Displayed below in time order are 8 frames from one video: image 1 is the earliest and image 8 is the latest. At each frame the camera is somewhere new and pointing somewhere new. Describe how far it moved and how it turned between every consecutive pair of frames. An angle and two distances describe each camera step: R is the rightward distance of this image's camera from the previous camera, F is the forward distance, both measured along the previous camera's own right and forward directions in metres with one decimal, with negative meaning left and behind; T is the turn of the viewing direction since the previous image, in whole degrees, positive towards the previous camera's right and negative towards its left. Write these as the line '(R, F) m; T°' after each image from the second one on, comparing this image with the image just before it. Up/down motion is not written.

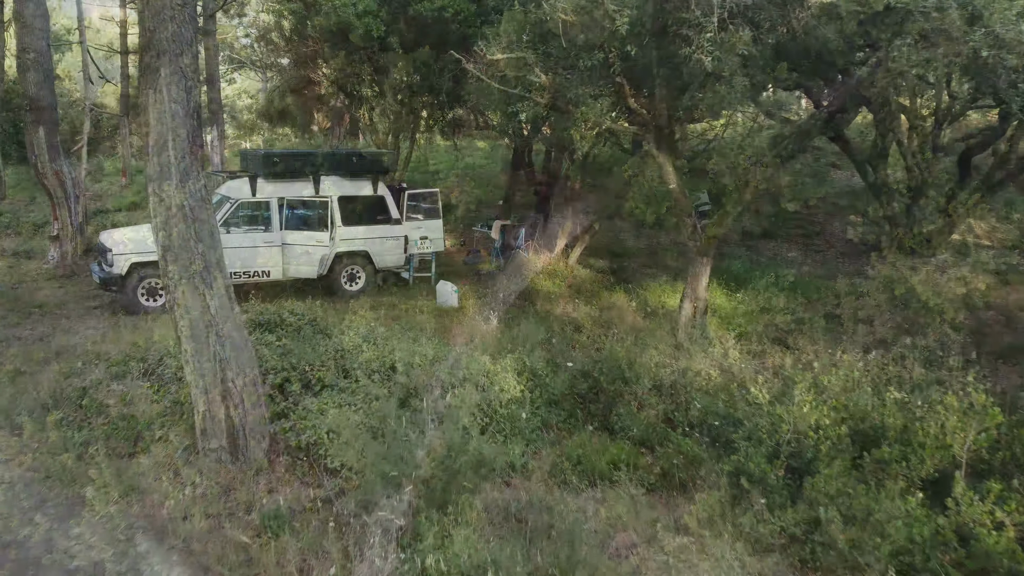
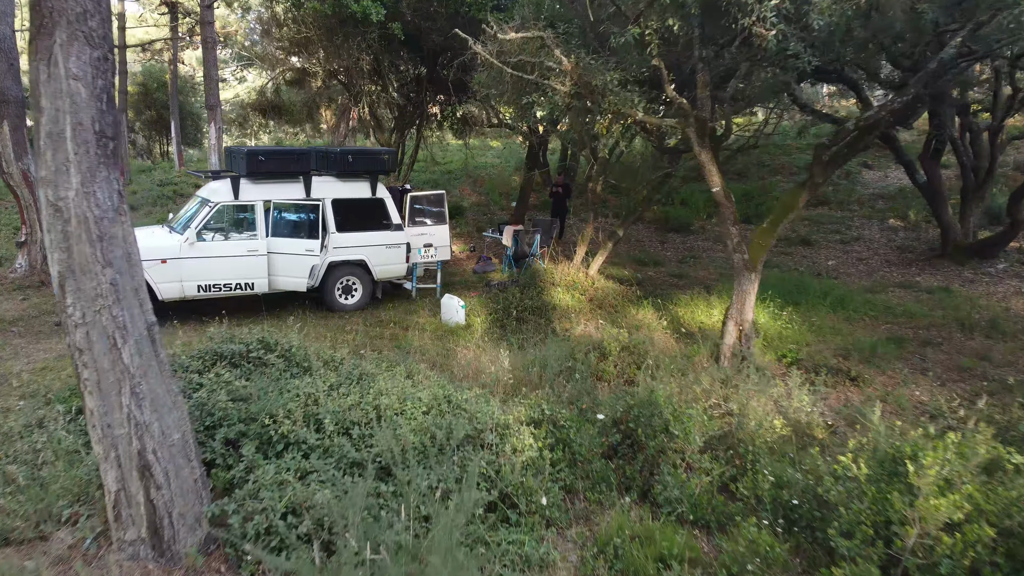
(0.0, +1.1) m; -1°
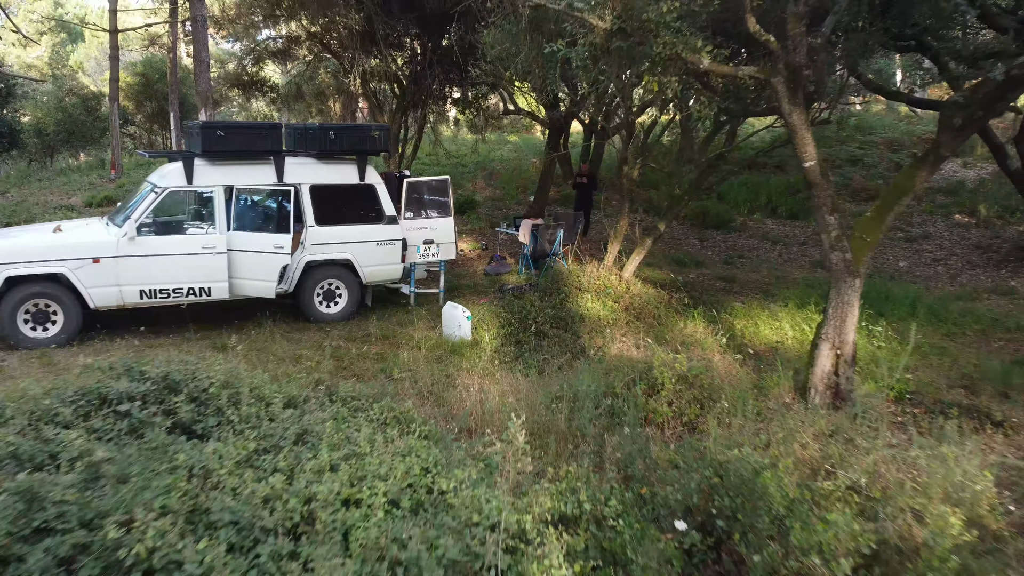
(0.0, +1.7) m; -1°
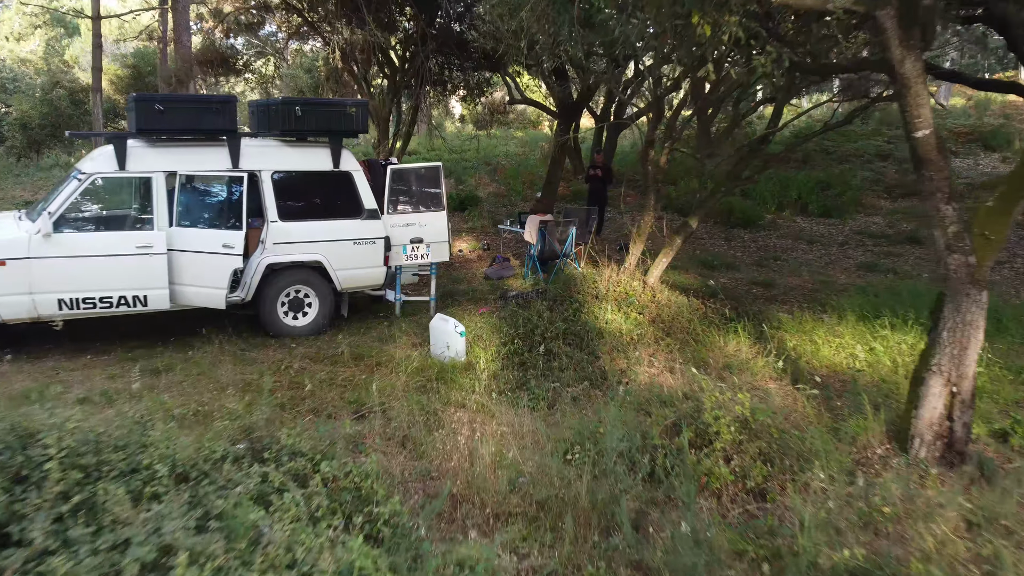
(0.0, +1.3) m; 0°
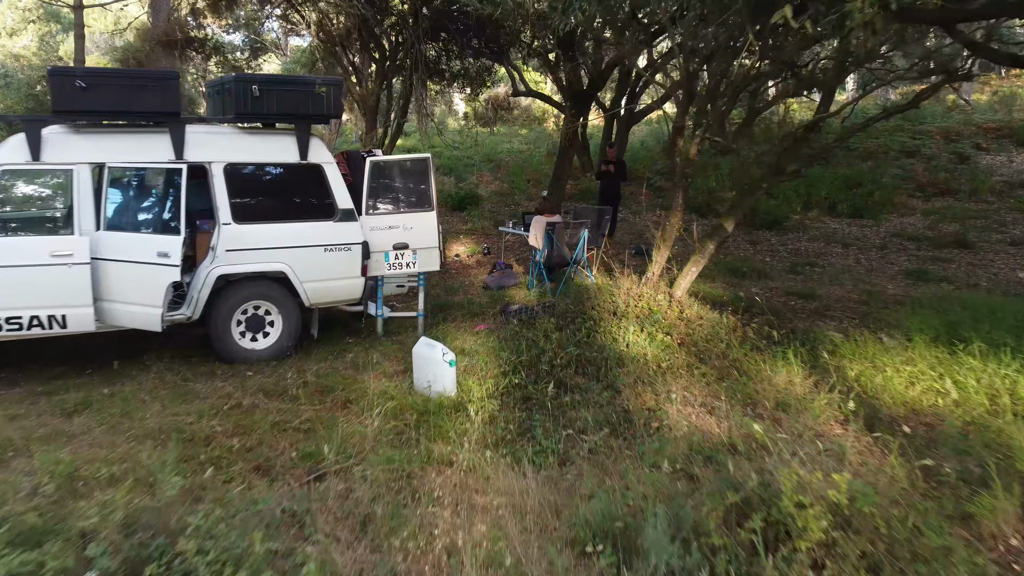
(0.0, +1.1) m; 0°
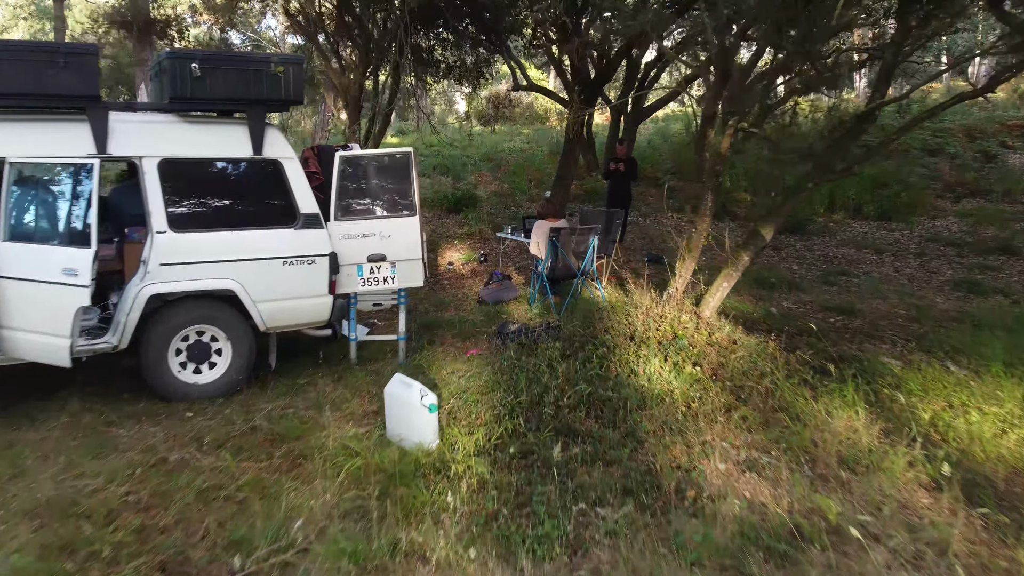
(0.0, +0.9) m; 0°
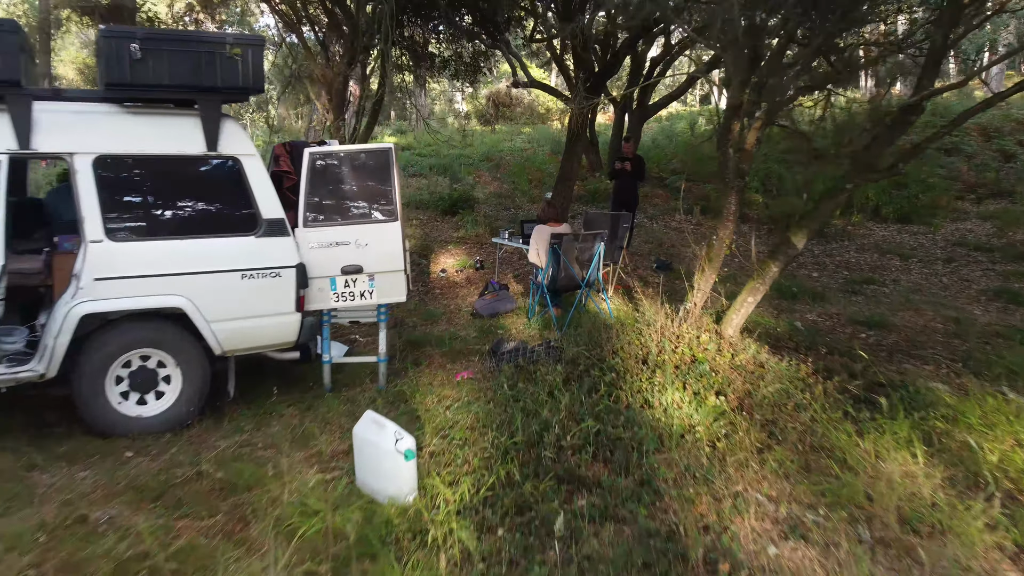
(0.0, +0.6) m; 0°
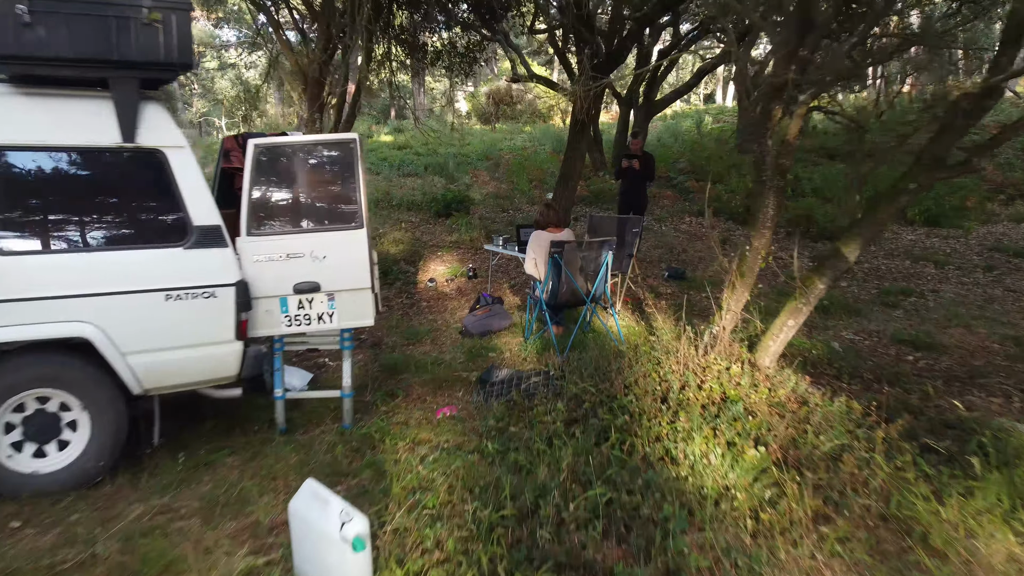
(0.0, +0.8) m; 0°
